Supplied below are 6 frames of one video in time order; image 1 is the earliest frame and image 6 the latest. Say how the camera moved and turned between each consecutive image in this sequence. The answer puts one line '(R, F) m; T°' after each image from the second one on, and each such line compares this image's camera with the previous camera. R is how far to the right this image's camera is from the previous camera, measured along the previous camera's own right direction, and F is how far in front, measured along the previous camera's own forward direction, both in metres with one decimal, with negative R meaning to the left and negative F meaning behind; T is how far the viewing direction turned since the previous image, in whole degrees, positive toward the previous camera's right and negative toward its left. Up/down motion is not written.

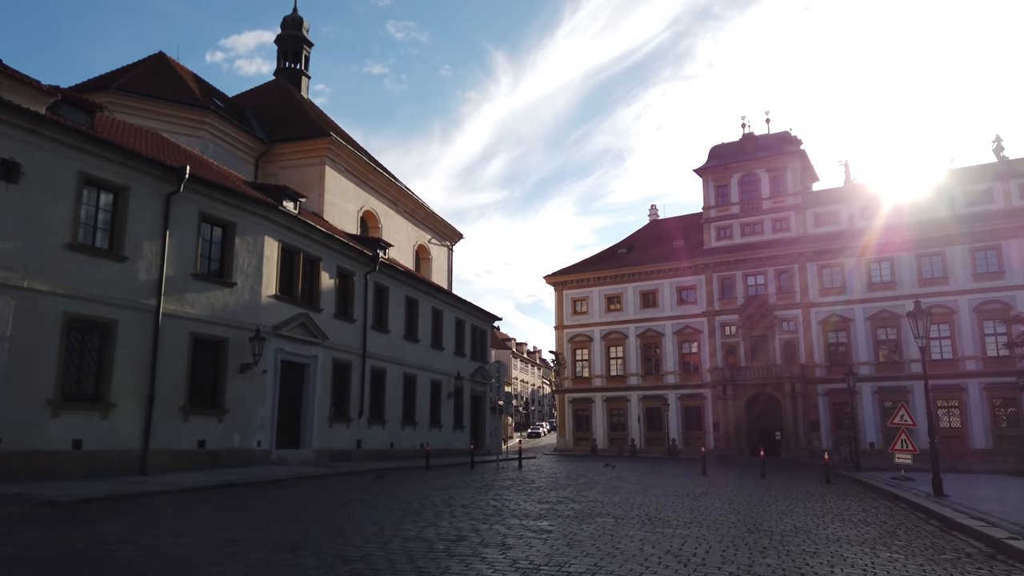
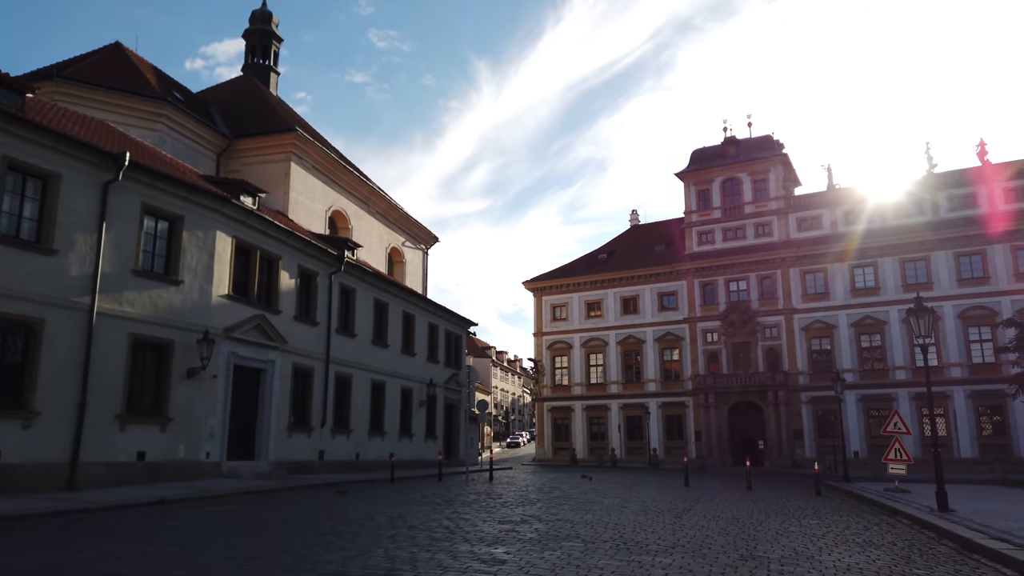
(+0.3, +1.4) m; +1°
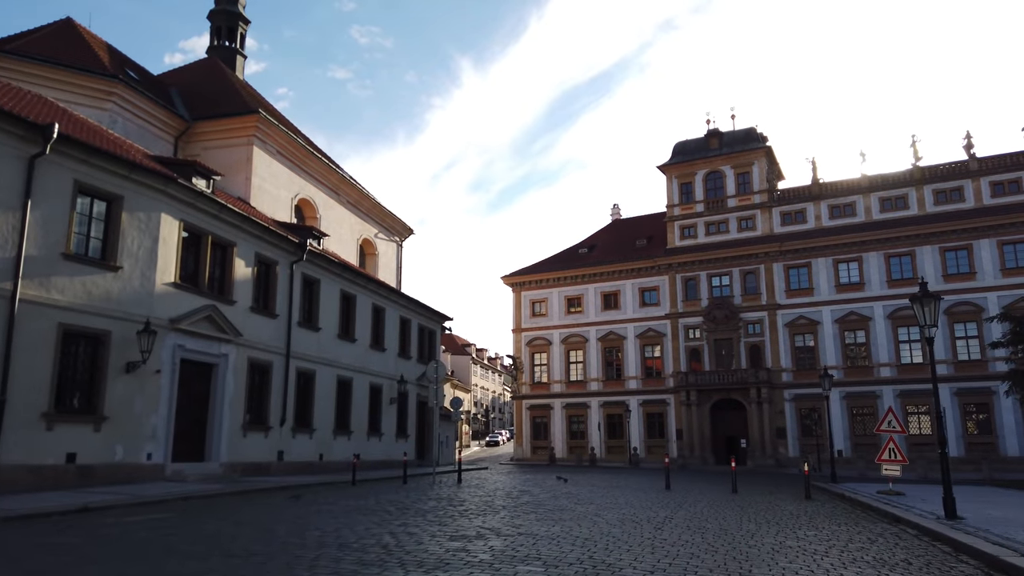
(+0.3, +1.4) m; +1°
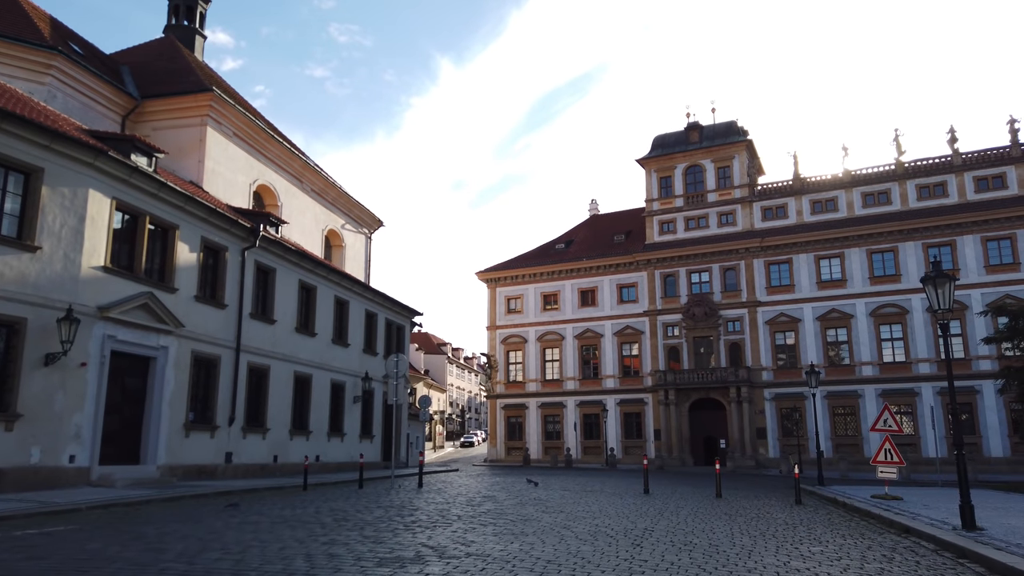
(+0.3, +1.6) m; +2°
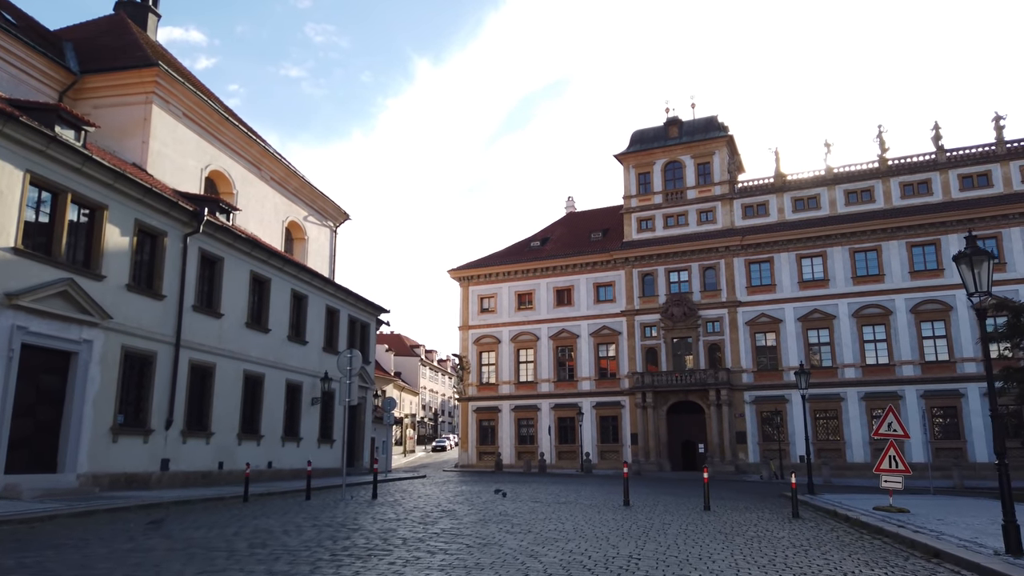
(+0.2, +1.8) m; +2°
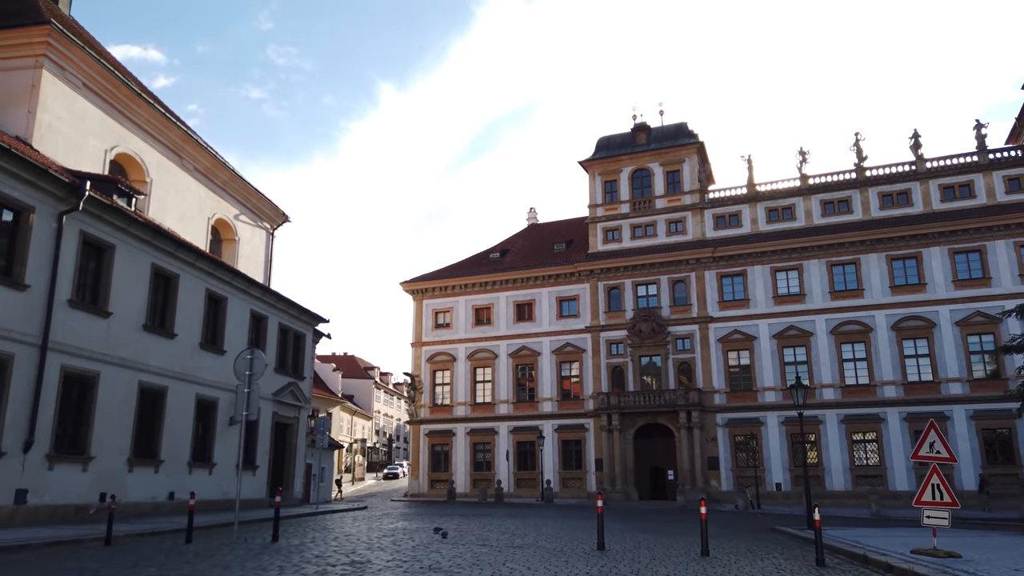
(+0.3, +3.4) m; +3°
